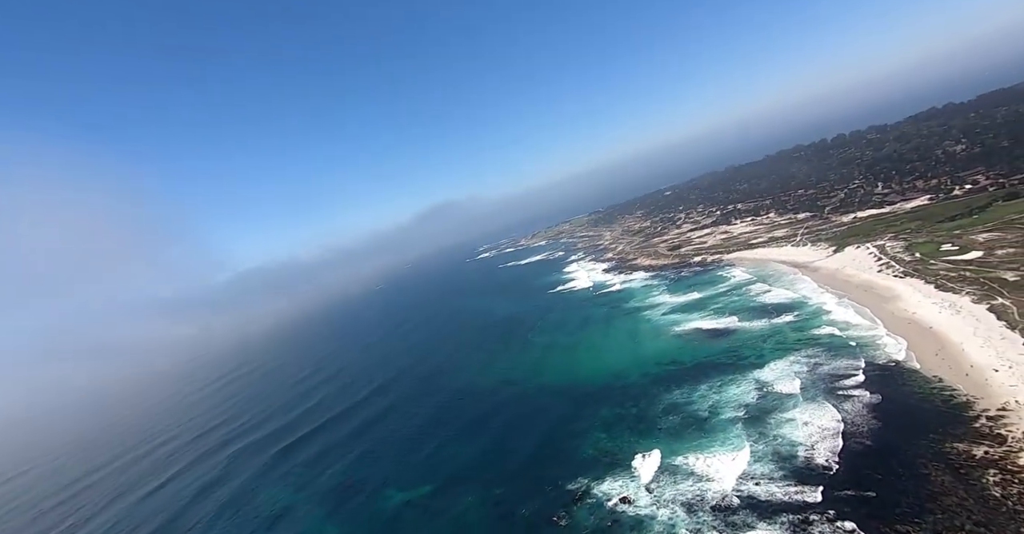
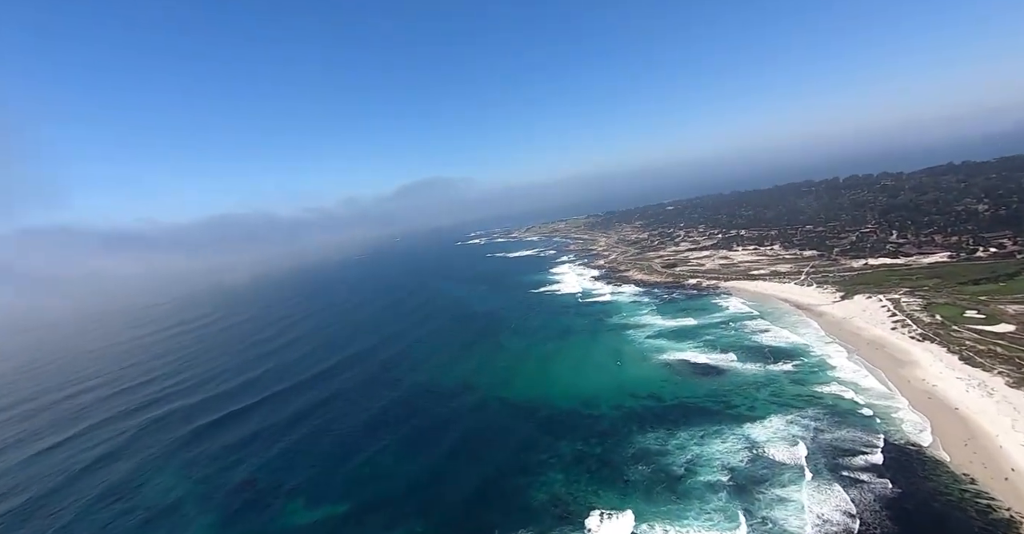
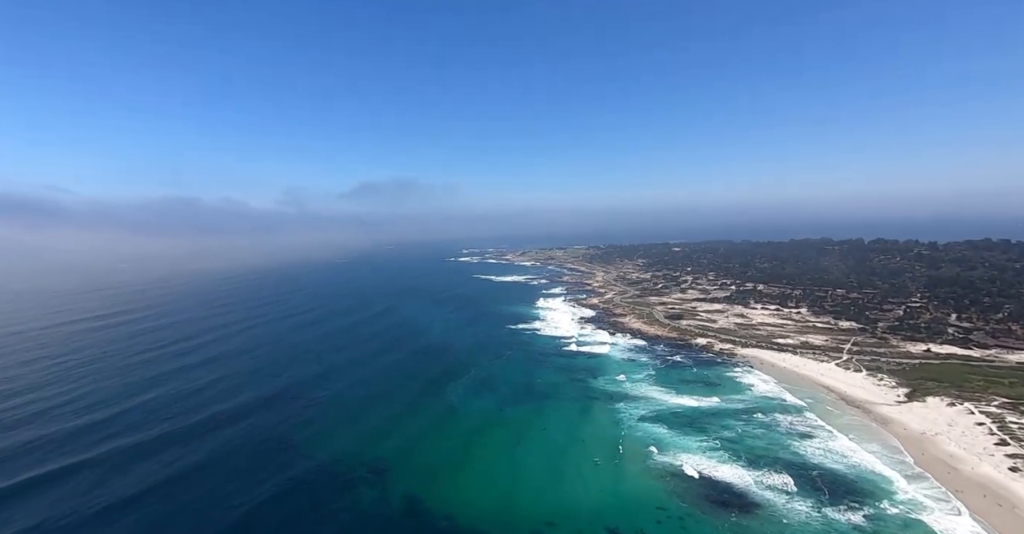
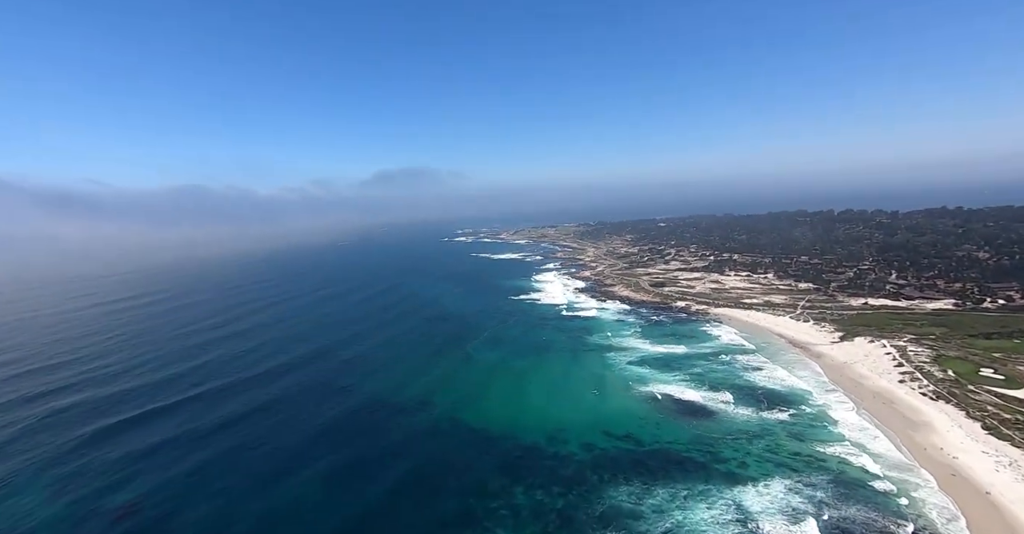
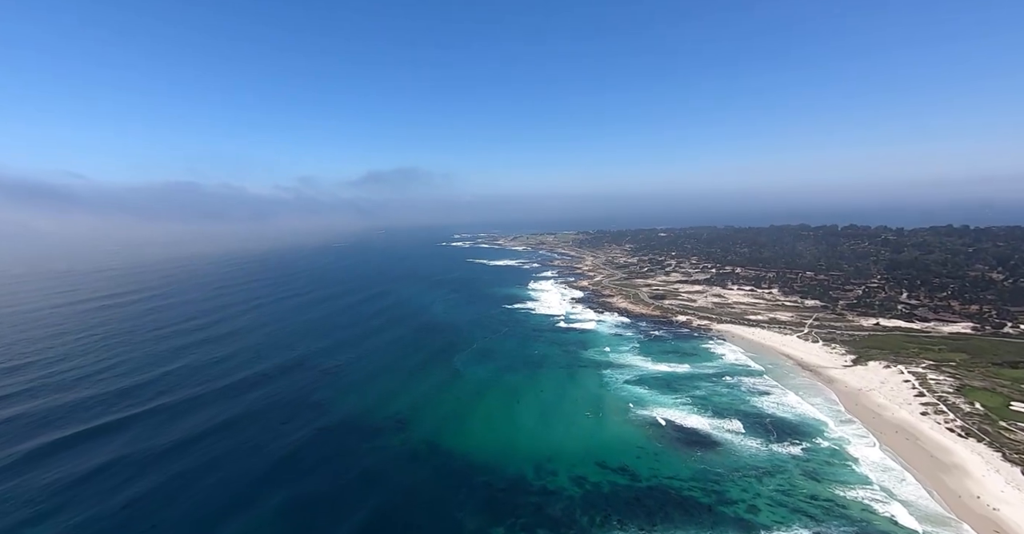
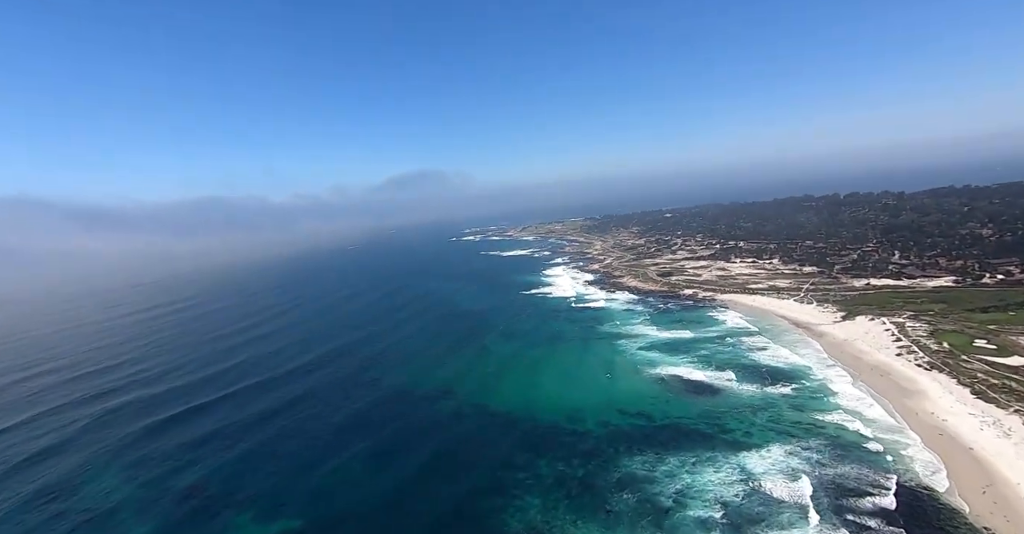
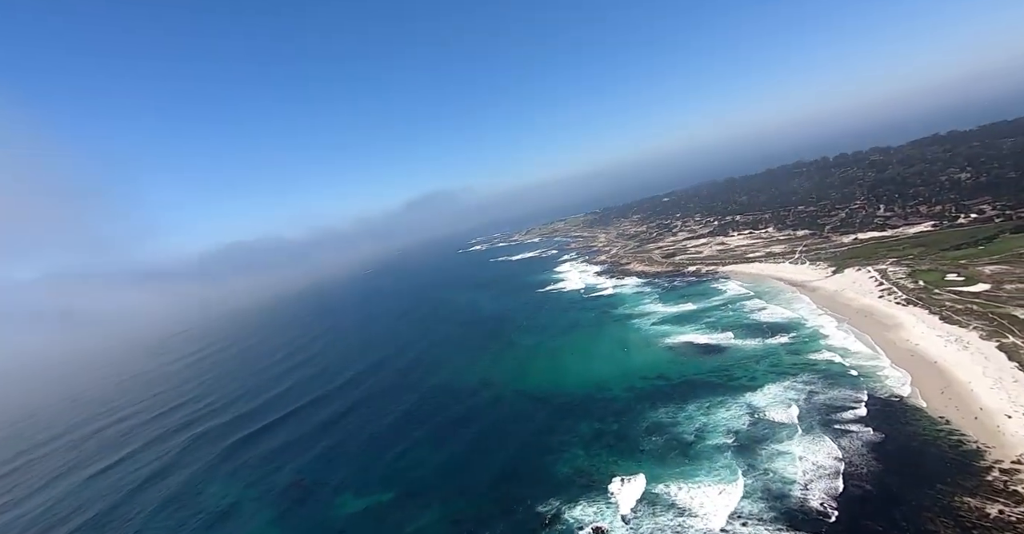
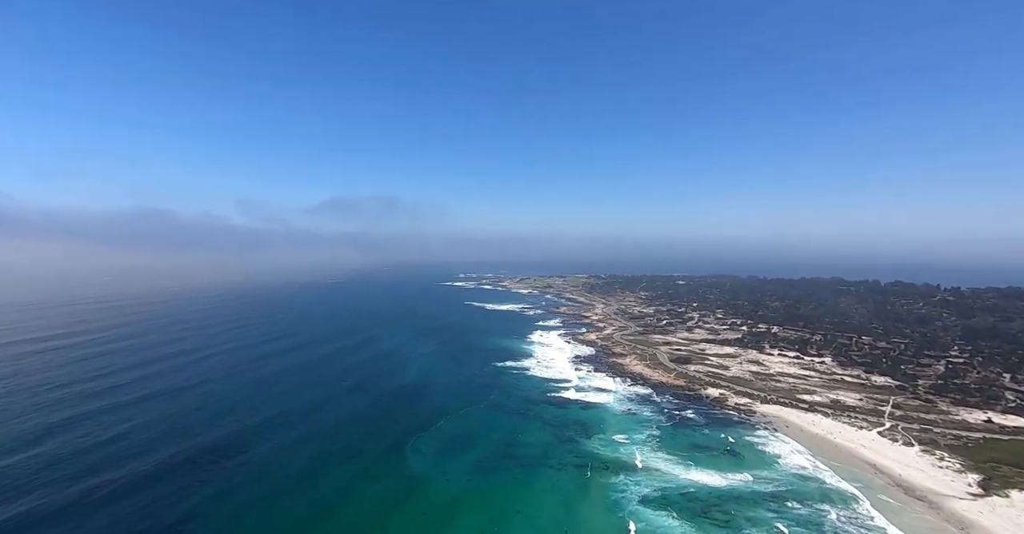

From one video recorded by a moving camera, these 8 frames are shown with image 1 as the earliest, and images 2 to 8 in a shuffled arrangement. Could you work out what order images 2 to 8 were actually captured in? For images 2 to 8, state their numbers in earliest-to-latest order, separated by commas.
7, 2, 6, 4, 5, 3, 8
